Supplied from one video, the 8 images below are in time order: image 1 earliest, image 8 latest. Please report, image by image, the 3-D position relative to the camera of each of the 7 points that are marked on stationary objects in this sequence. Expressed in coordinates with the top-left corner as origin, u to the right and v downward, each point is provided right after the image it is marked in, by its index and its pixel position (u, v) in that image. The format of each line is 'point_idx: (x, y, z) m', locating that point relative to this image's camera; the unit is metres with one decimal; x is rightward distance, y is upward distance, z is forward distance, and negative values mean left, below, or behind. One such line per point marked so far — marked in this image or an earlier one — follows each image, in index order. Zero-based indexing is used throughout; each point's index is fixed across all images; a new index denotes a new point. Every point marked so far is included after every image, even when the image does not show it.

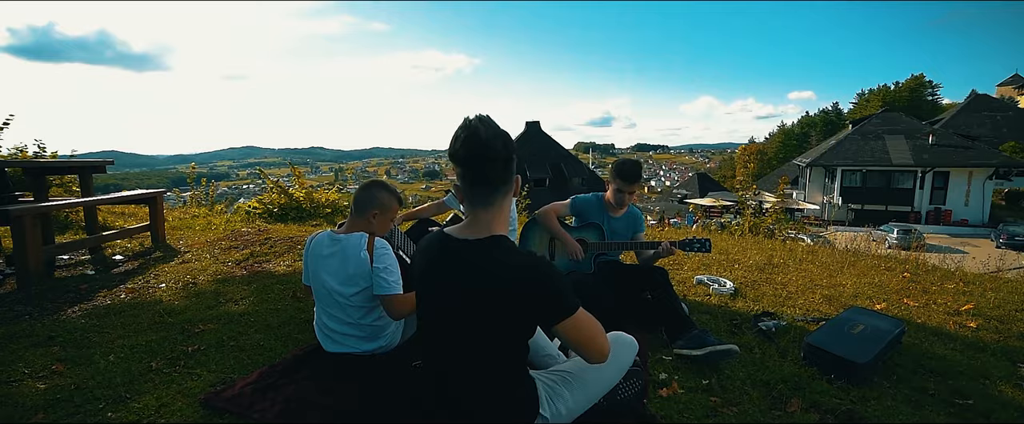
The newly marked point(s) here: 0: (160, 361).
0: (-2.5, -1.0, +2.8) m
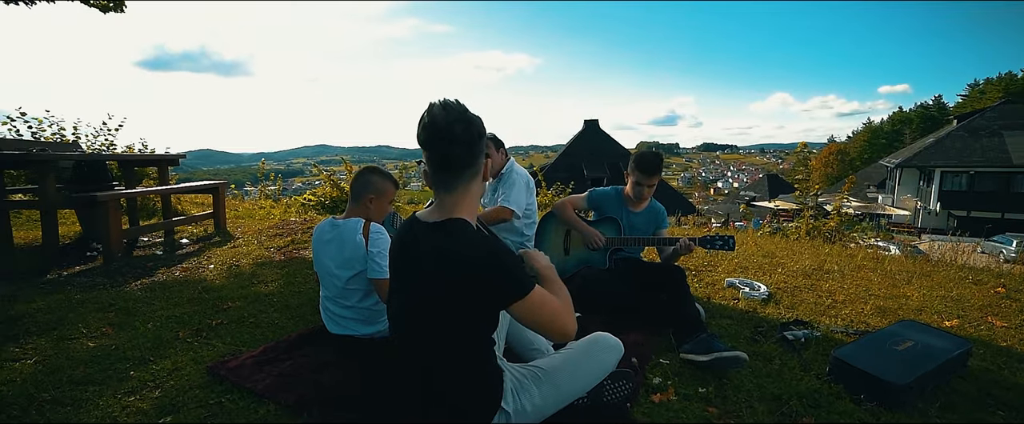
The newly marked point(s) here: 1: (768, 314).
0: (-2.5, -0.9, +3.1) m
1: (+2.2, -0.9, +3.5) m
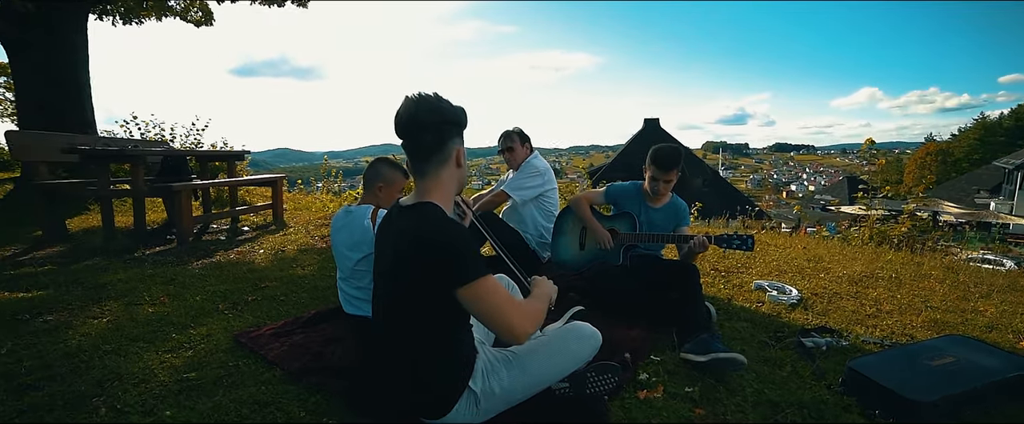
0: (-2.4, -0.8, +3.5) m
1: (+2.2, -0.9, +3.3) m
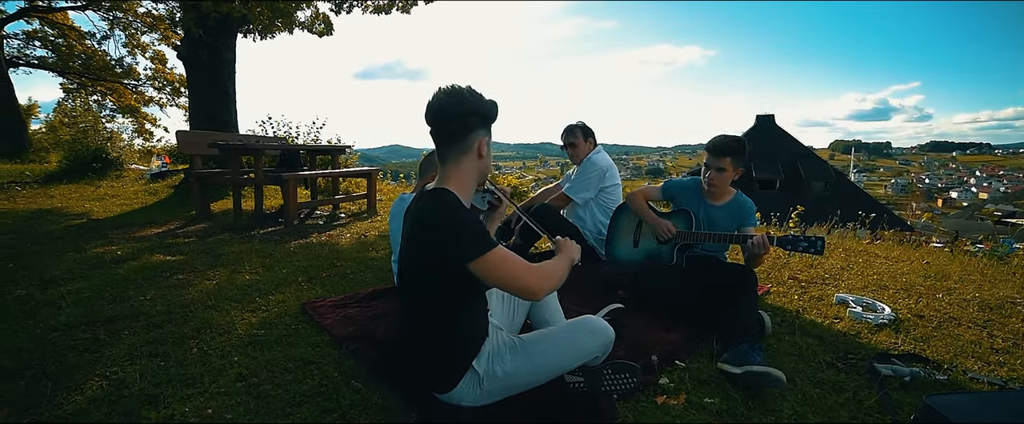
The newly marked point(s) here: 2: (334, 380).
0: (-2.0, -0.6, +4.0) m
1: (+2.5, -0.9, +2.8) m
2: (-1.0, -0.9, +2.3) m
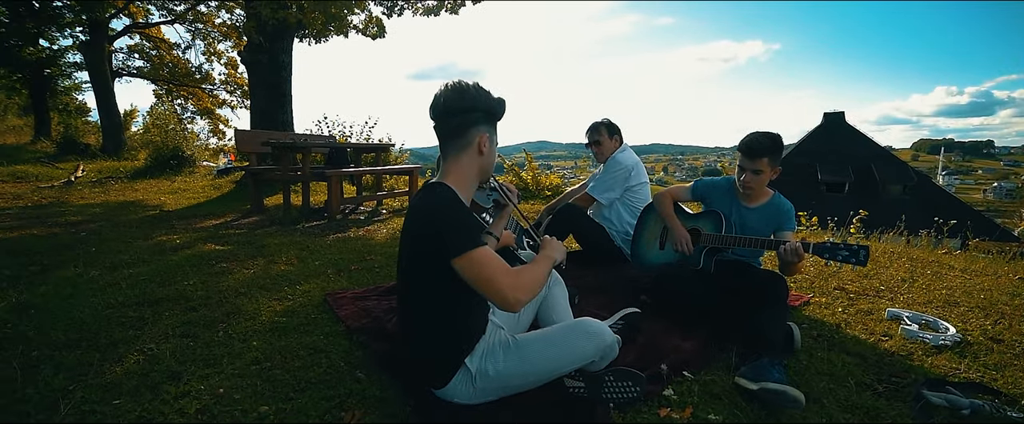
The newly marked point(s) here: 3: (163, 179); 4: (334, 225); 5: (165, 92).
0: (-1.8, -0.6, +4.2) m
1: (+2.5, -0.9, +2.5) m
2: (-1.0, -0.9, +2.3) m
3: (-9.4, +0.9, +11.0) m
4: (-3.2, -0.2, +7.2) m
5: (-15.6, +5.4, +18.3) m
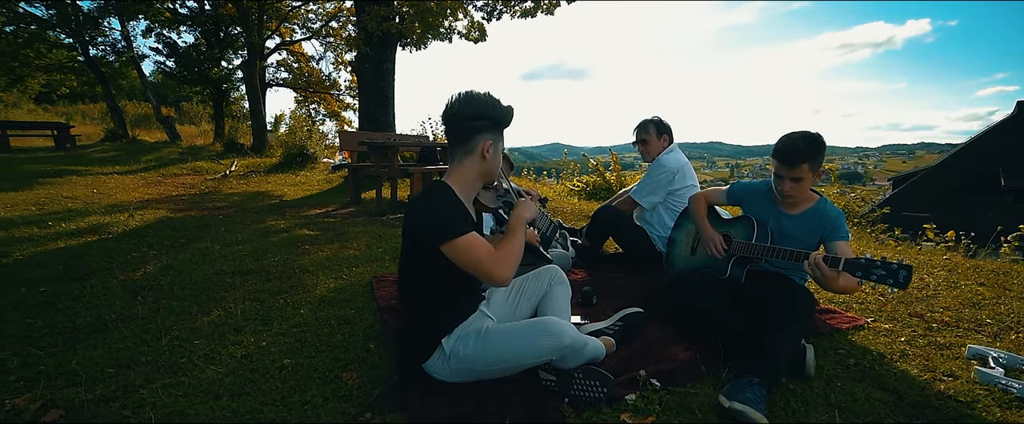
0: (-1.4, -0.5, +4.7) m
1: (+2.4, -1.0, +2.0) m
2: (-1.1, -0.9, +2.7) m
3: (-7.1, +1.3, +13.1) m
4: (-2.0, -0.1, +7.9) m
5: (-11.2, +6.0, +21.6) m
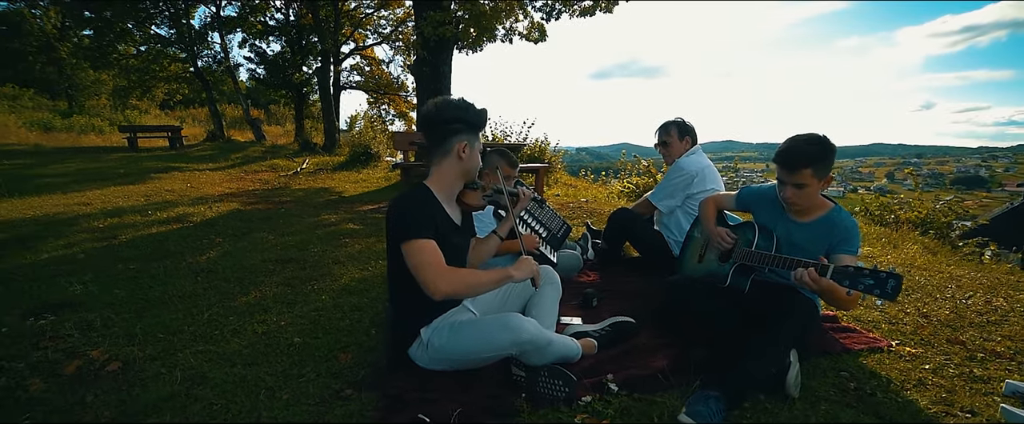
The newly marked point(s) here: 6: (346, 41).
0: (-1.2, -0.5, +5.0) m
1: (+2.2, -1.1, +1.8) m
2: (-1.1, -0.8, +3.0) m
3: (-5.5, +1.4, +14.1) m
4: (-1.3, -0.1, +8.3) m
5: (-8.2, +6.3, +23.2) m
6: (-7.0, +7.1, +17.1) m
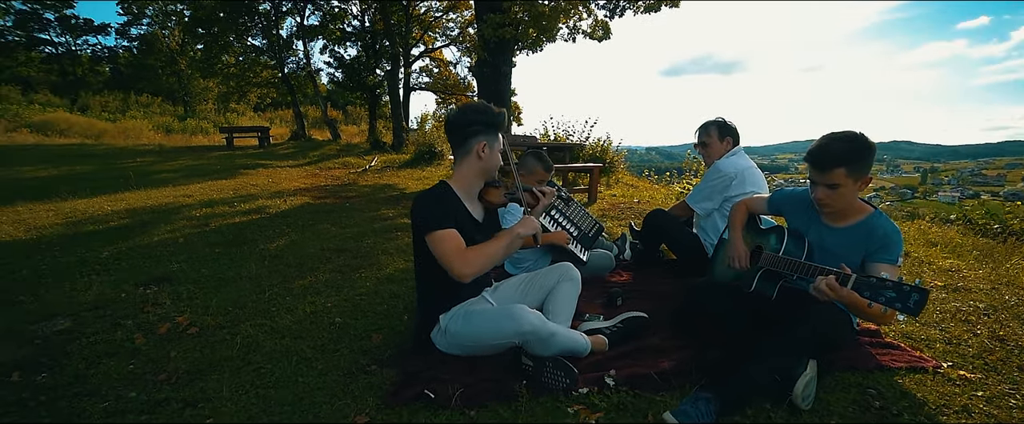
0: (-0.7, -0.4, +5.3) m
1: (+2.1, -1.1, +1.6) m
2: (-1.0, -0.8, +3.3) m
3: (-3.5, +1.6, +15.0) m
4: (-0.3, 0.0, +8.6) m
5: (-4.6, +6.5, +24.3) m
6: (-4.4, +7.3, +18.1) m
